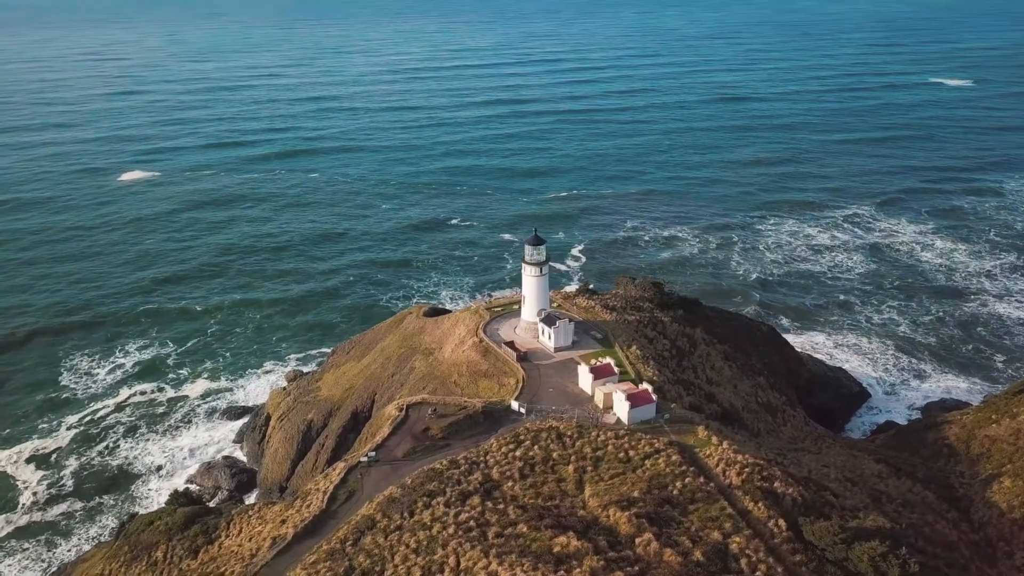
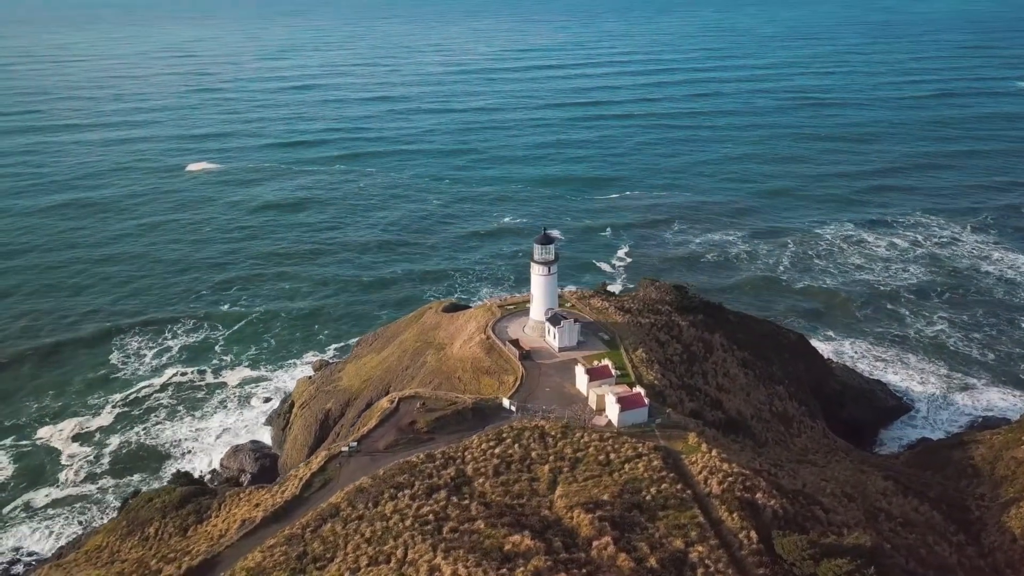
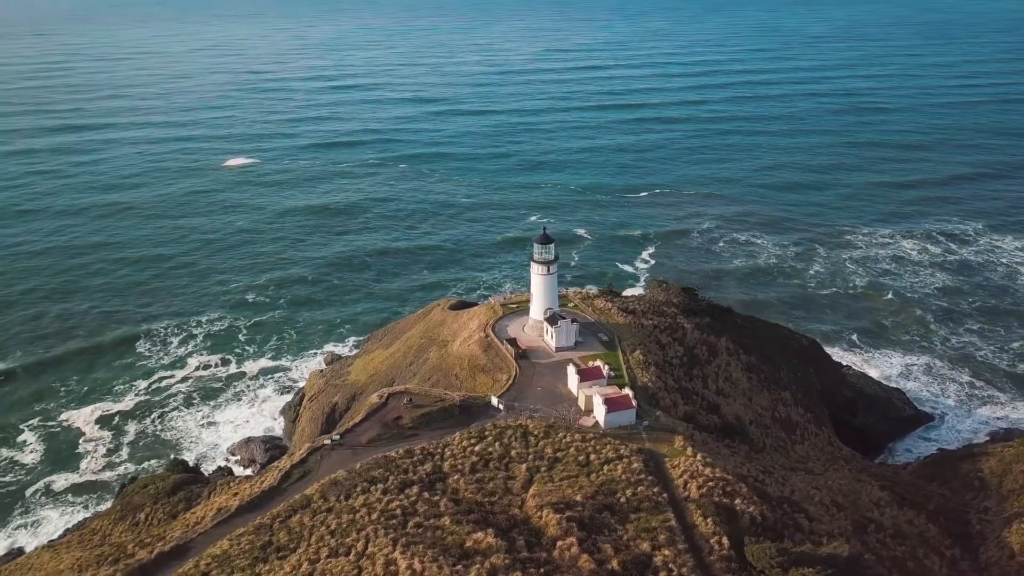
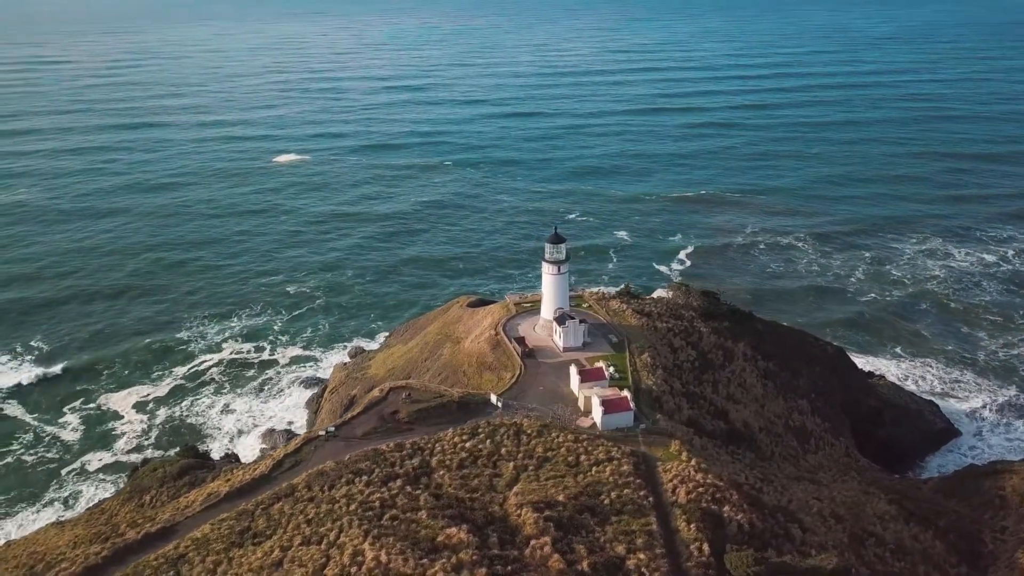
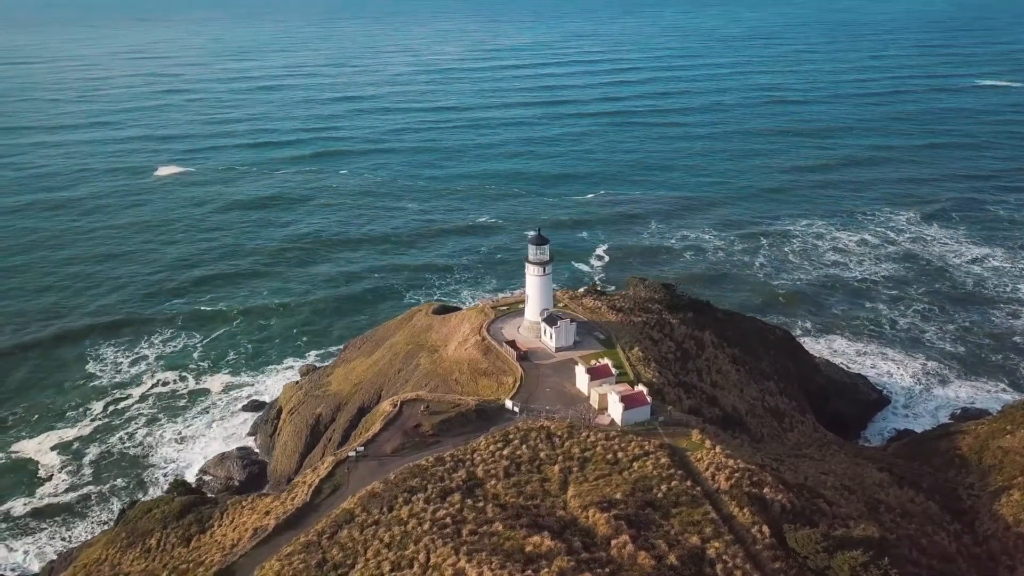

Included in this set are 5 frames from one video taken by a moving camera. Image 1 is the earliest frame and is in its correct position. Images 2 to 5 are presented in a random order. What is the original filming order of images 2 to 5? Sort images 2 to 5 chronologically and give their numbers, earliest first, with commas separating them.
5, 2, 3, 4
